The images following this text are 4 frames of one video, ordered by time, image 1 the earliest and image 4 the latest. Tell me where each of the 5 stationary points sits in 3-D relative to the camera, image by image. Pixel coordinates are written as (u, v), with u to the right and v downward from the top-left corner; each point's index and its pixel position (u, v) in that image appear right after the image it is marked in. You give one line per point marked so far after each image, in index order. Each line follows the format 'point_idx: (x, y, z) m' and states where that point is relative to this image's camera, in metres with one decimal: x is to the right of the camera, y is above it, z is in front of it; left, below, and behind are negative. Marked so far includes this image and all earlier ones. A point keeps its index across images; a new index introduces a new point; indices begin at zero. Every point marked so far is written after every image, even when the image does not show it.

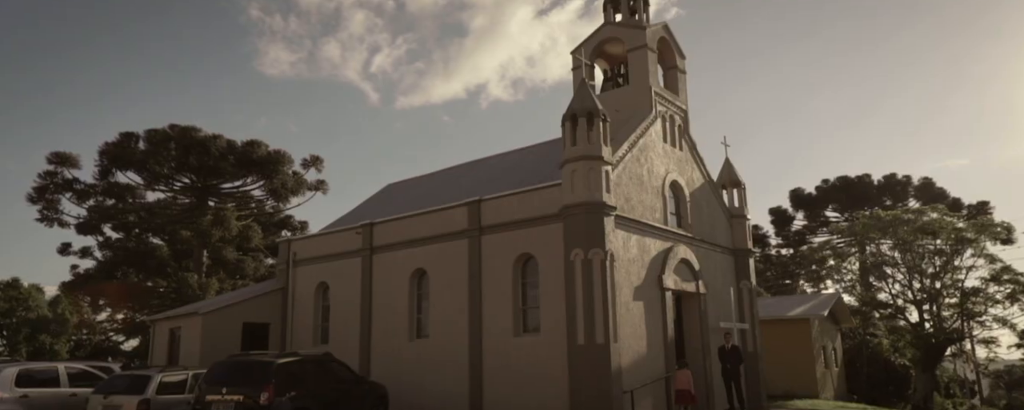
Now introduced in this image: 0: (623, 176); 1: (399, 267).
0: (+2.7, +0.7, +15.7) m
1: (-3.1, -1.7, +18.2) m
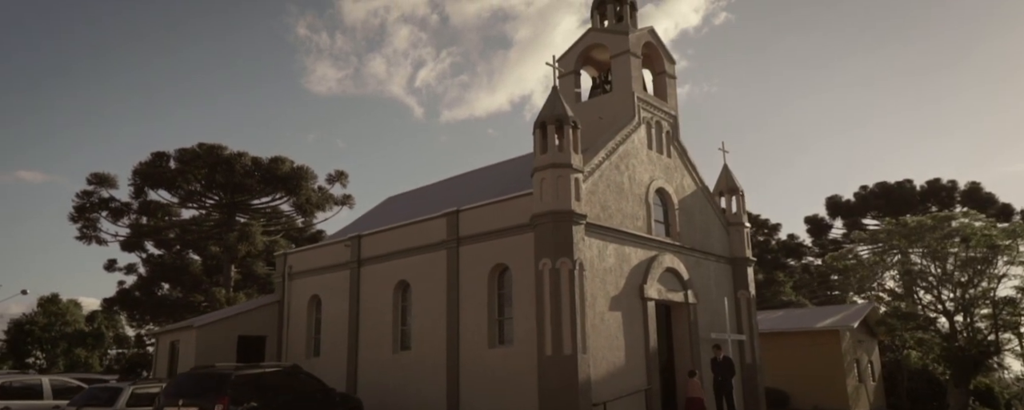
0: (+2.0, +0.5, +15.4) m
1: (-3.6, -2.1, +18.2) m
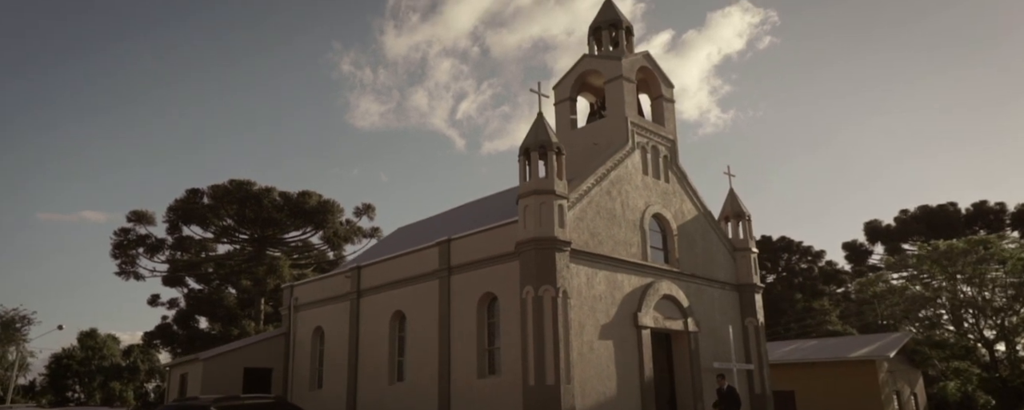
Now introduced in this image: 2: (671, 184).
0: (+1.8, -0.1, +15.2) m
1: (-3.6, -2.9, +18.2) m
2: (+4.5, +0.6, +18.3) m
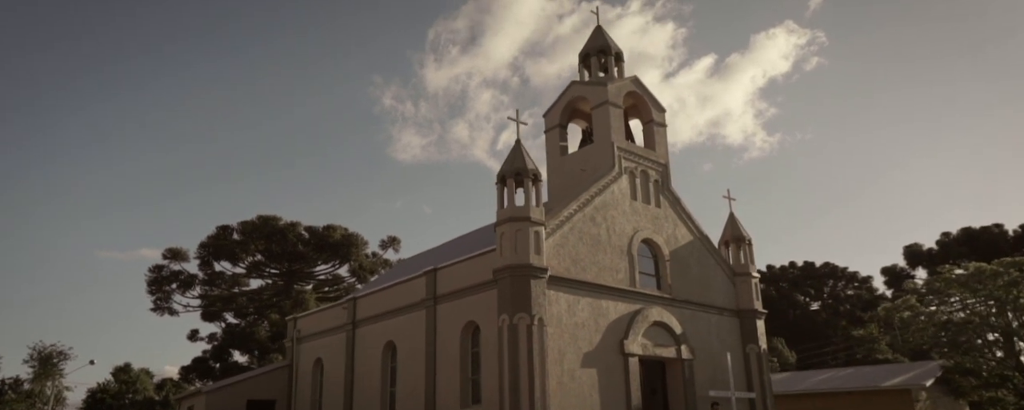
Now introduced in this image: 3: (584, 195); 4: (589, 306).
0: (+1.3, -0.7, +15.2) m
1: (-3.8, -3.8, +18.3) m
2: (+4.2, -0.1, +18.1) m
3: (+1.8, +0.2, +15.9) m
4: (+1.8, -2.3, +14.9) m
